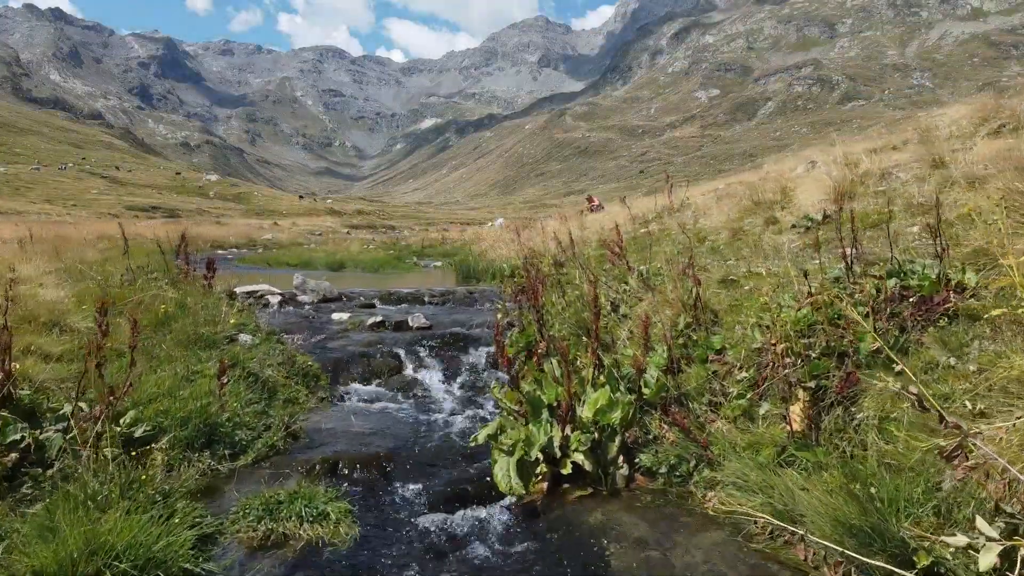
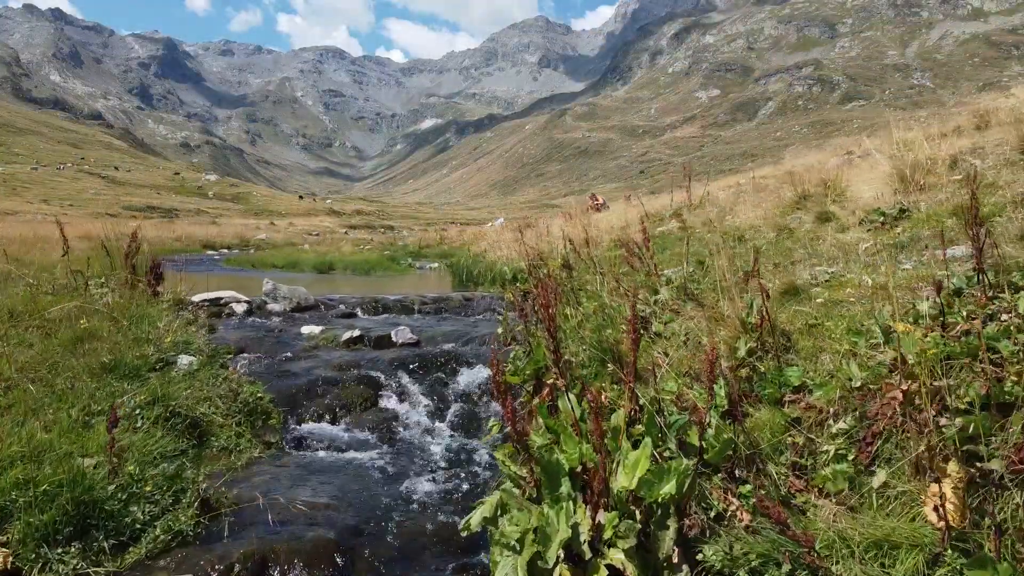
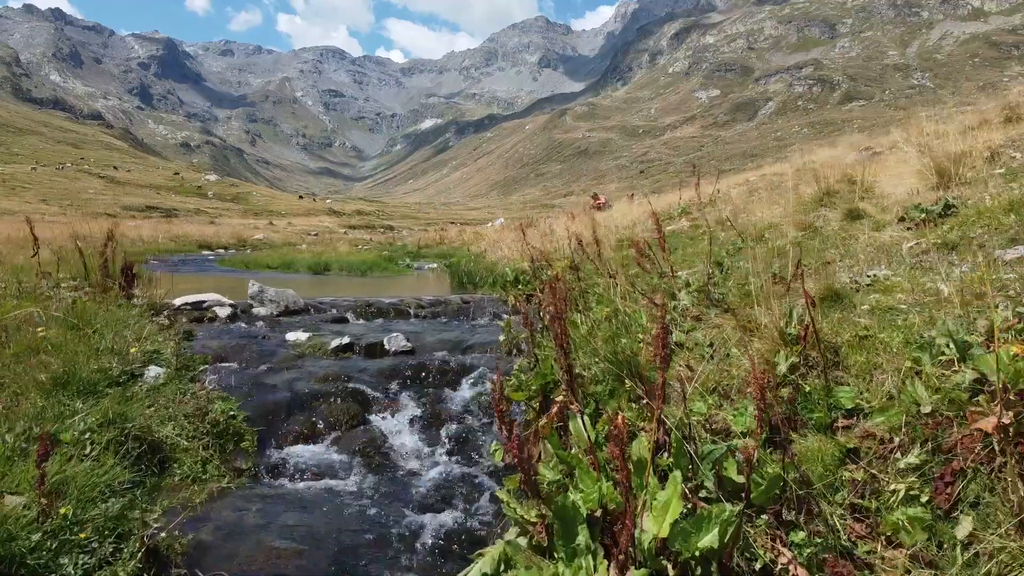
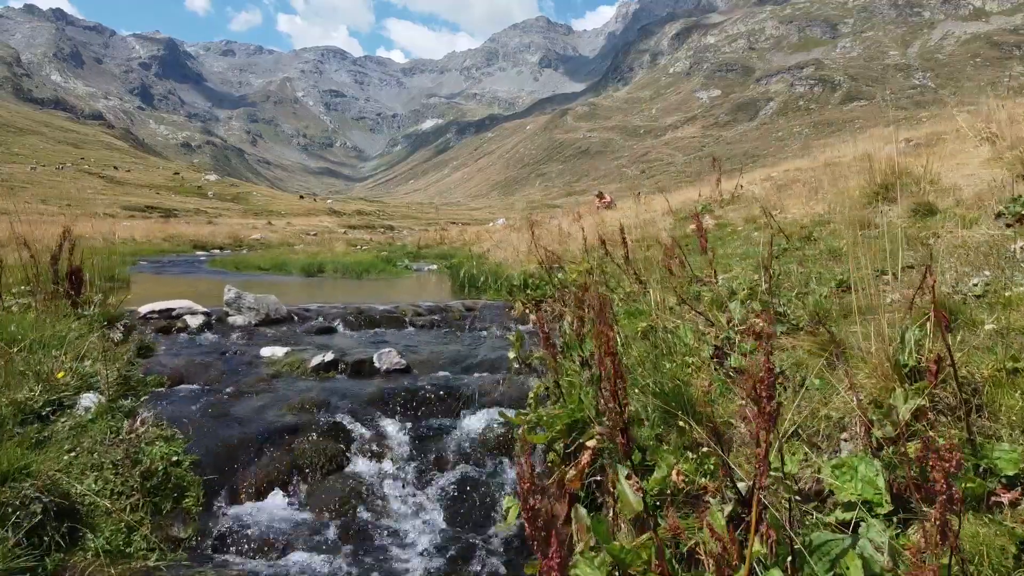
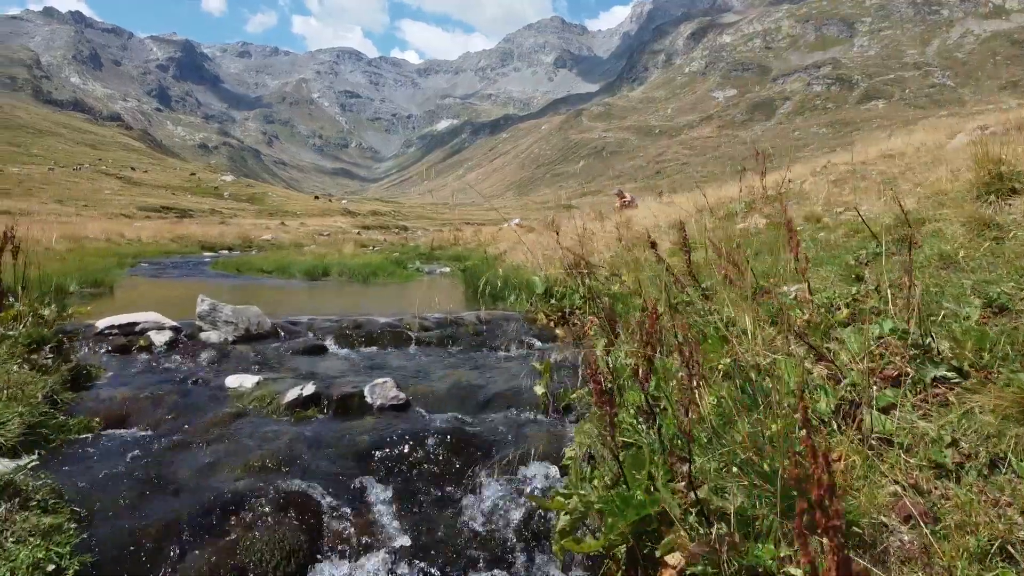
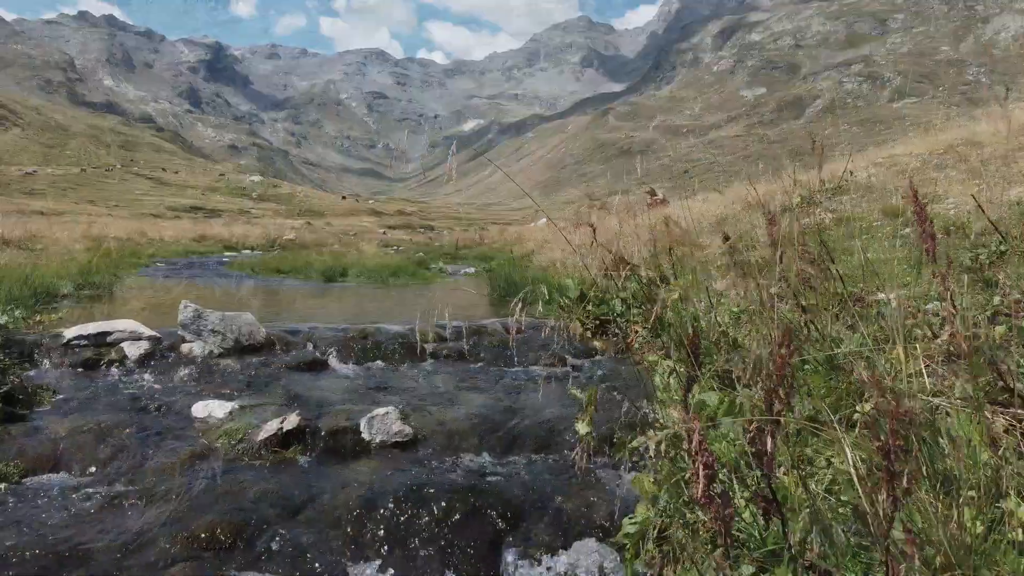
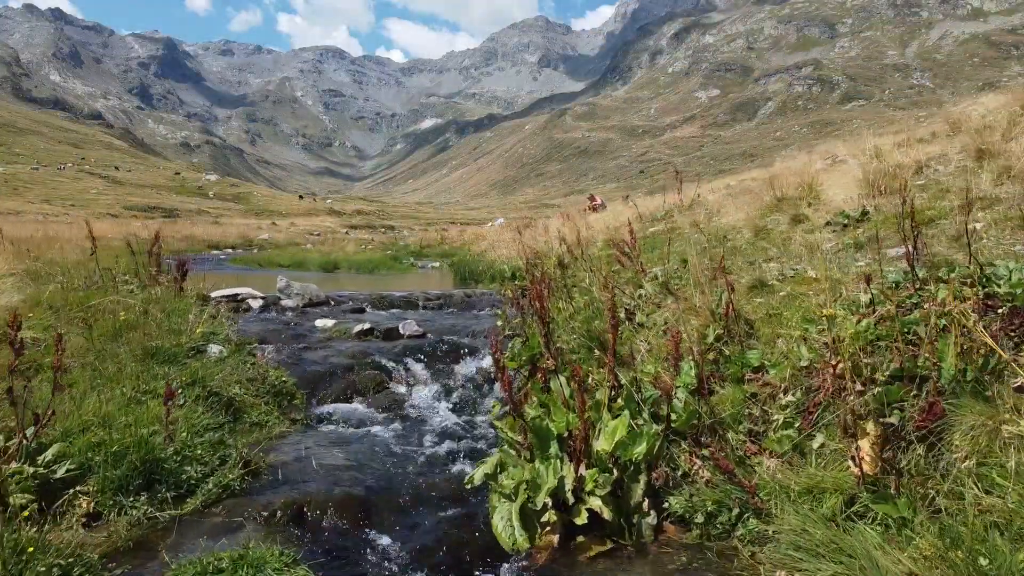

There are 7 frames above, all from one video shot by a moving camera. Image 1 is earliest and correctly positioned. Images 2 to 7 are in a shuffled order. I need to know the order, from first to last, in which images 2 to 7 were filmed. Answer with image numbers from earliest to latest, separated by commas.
7, 2, 3, 4, 5, 6
